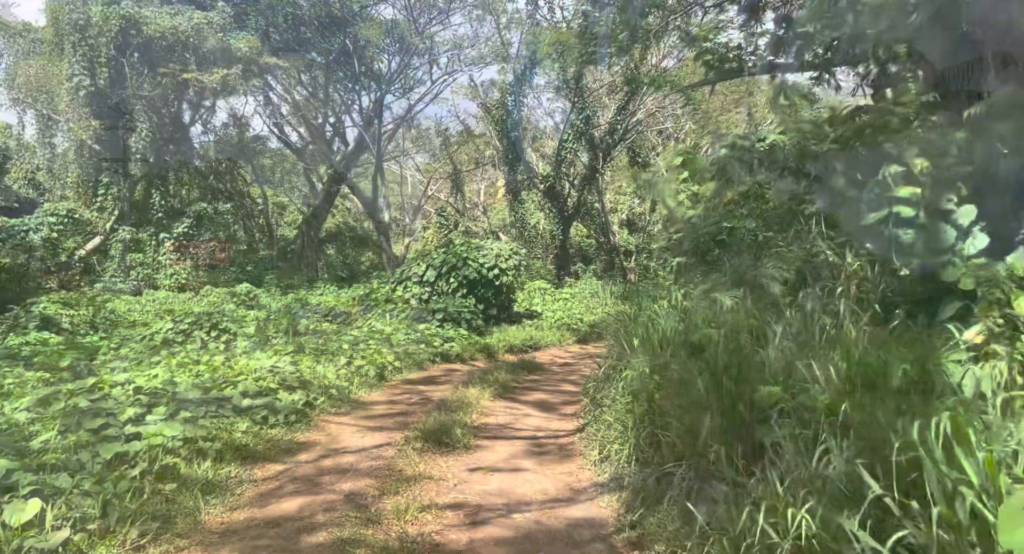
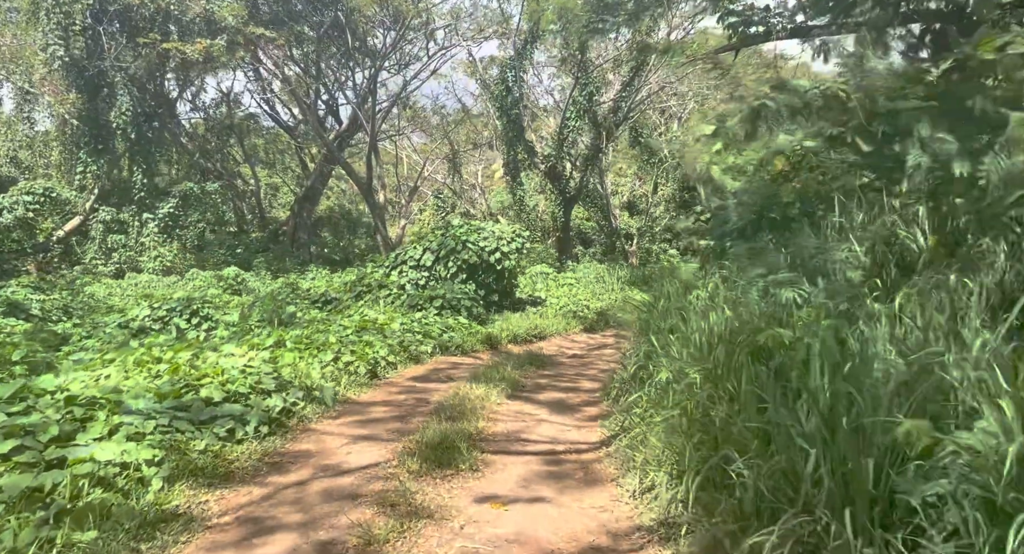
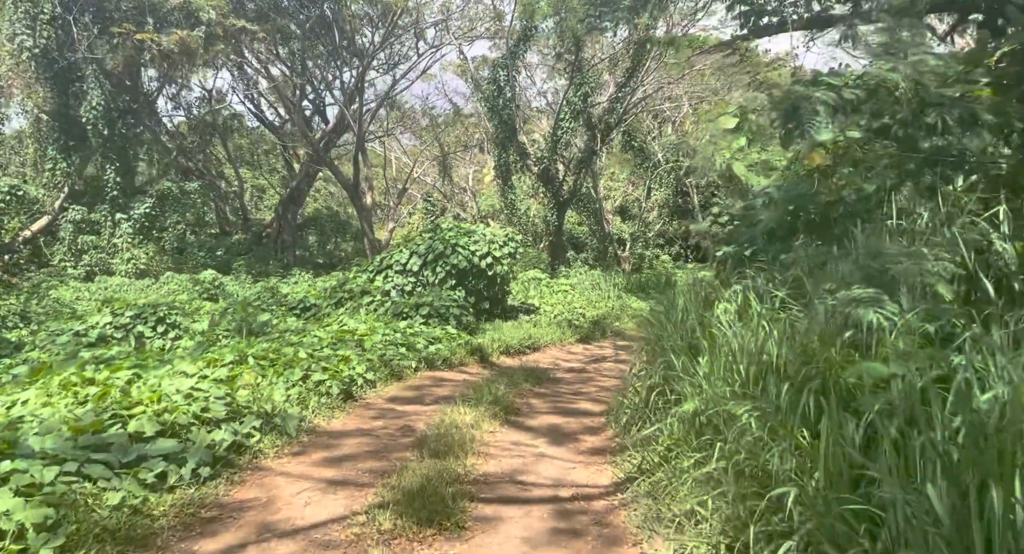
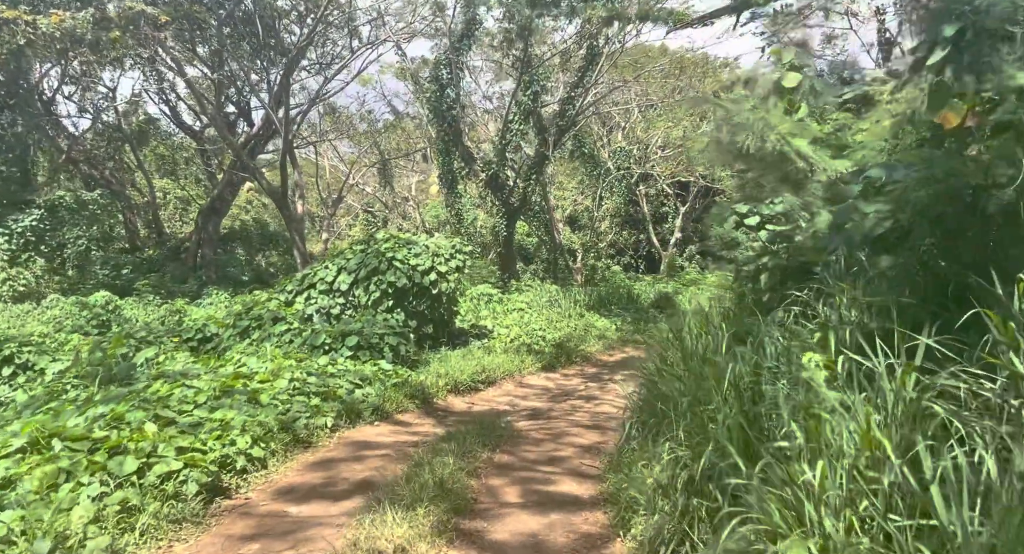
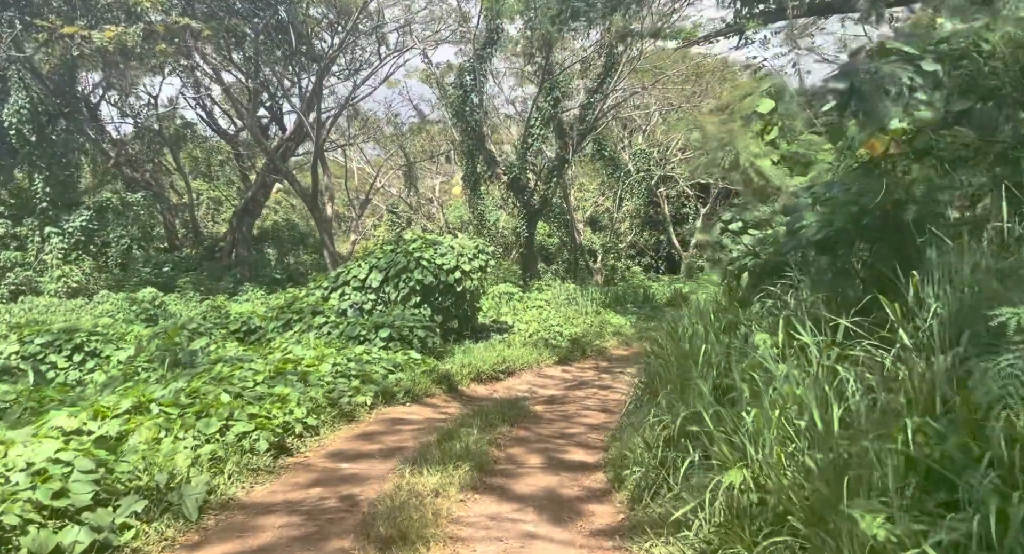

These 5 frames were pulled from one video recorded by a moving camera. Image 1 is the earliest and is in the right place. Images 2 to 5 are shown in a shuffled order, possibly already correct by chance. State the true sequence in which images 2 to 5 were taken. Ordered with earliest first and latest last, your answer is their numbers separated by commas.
2, 3, 5, 4
